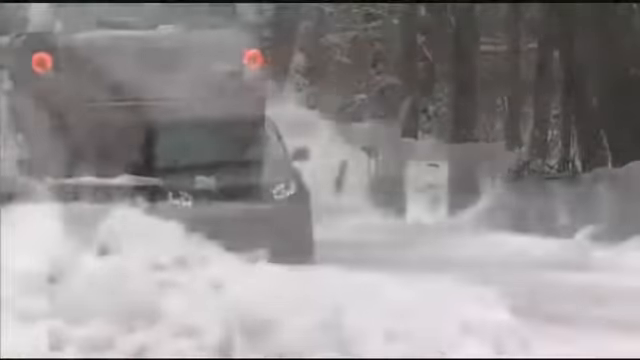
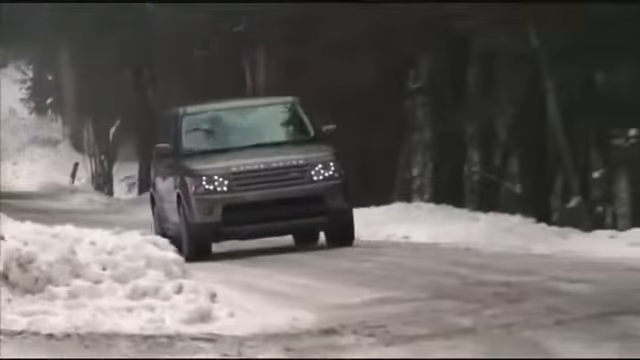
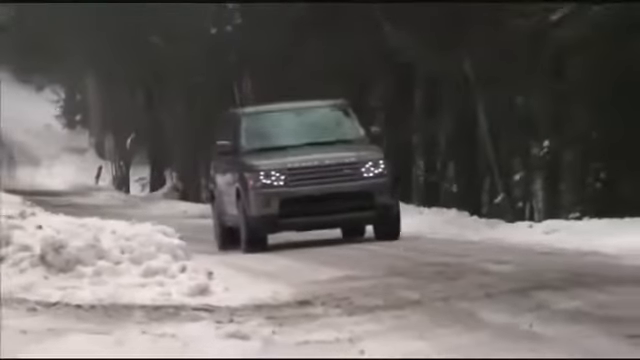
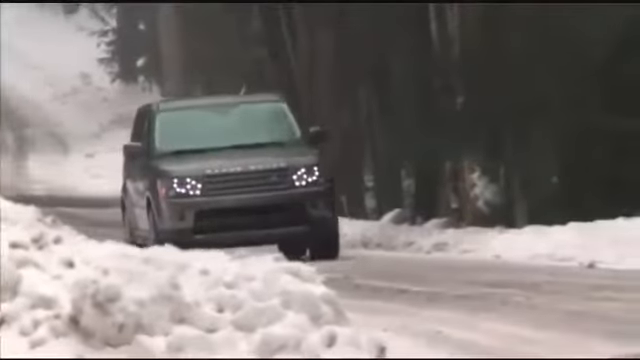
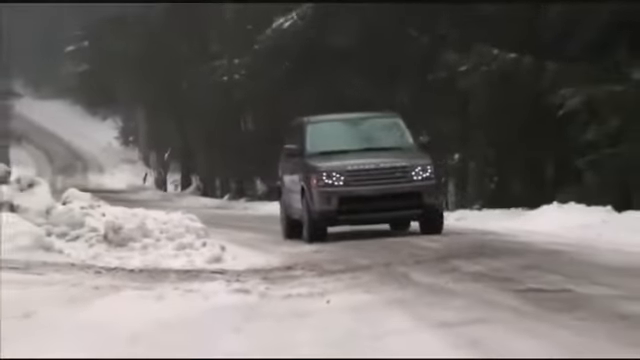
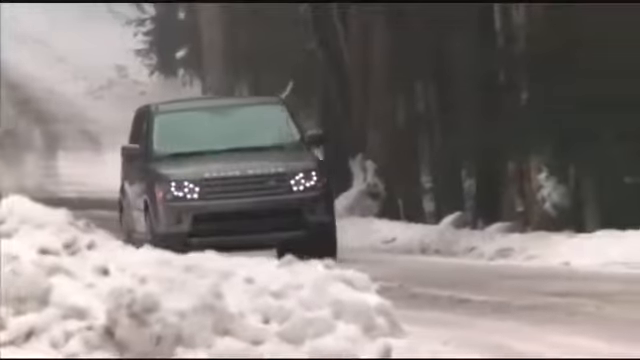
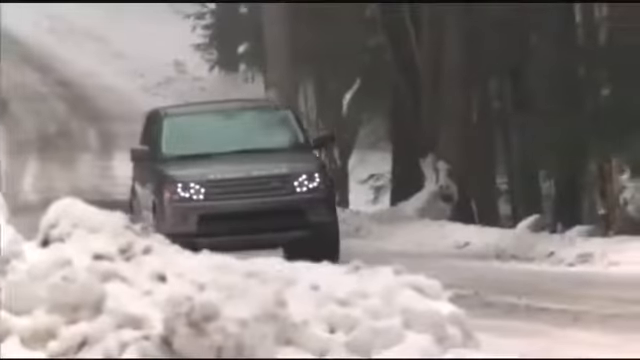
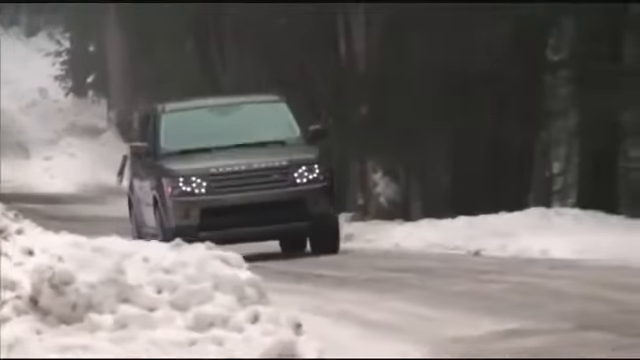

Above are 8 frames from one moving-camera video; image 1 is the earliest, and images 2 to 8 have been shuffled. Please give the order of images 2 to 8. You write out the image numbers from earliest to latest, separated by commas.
7, 6, 4, 8, 2, 3, 5
